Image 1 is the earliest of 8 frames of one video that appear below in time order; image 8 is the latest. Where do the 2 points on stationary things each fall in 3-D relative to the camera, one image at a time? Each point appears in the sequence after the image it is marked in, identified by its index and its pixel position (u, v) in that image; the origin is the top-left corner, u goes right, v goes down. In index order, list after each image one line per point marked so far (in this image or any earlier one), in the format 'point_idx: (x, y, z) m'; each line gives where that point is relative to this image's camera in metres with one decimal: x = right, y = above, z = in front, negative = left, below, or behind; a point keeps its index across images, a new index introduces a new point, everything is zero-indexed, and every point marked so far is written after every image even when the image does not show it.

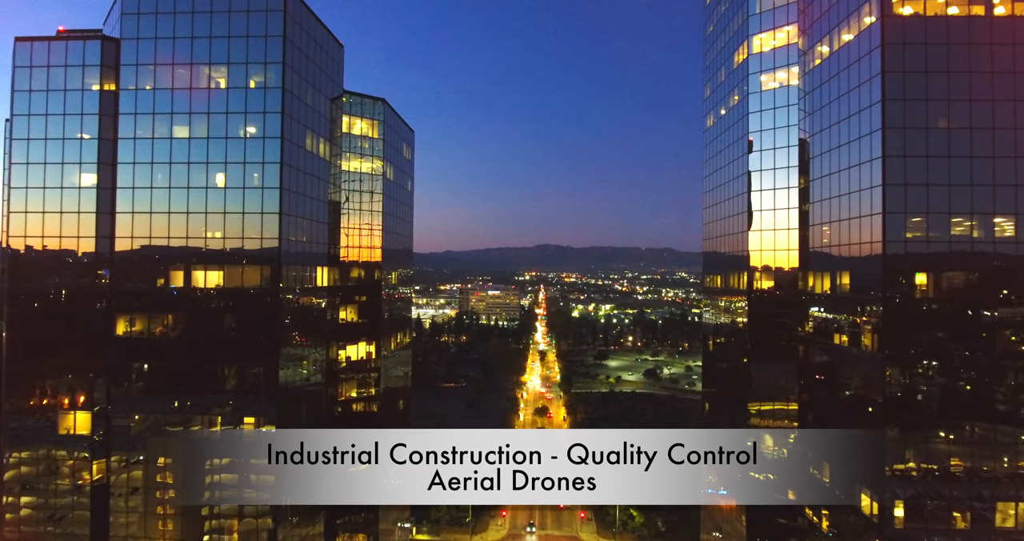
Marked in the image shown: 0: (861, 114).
0: (+13.1, +5.9, +19.5) m
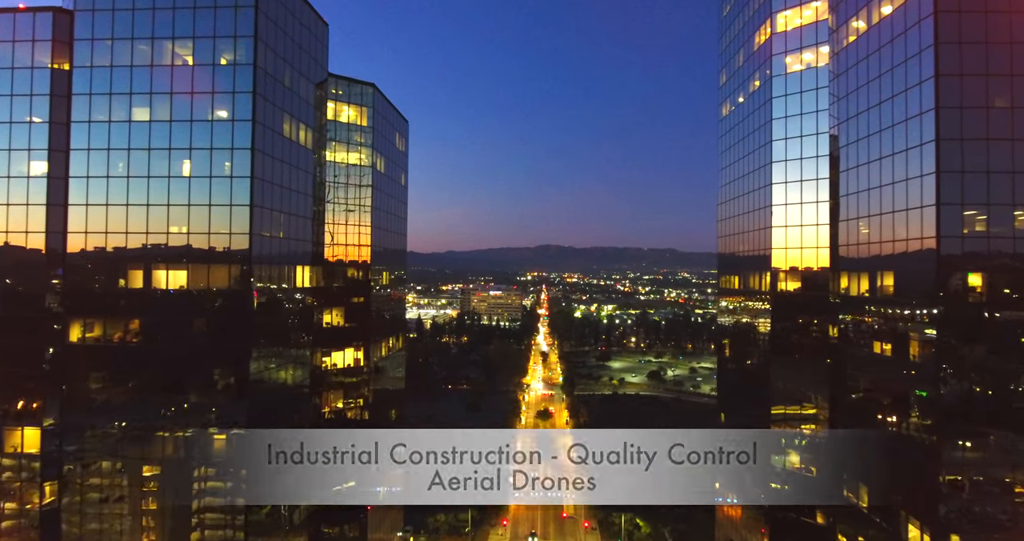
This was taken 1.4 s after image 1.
0: (+13.1, +5.9, +17.7) m
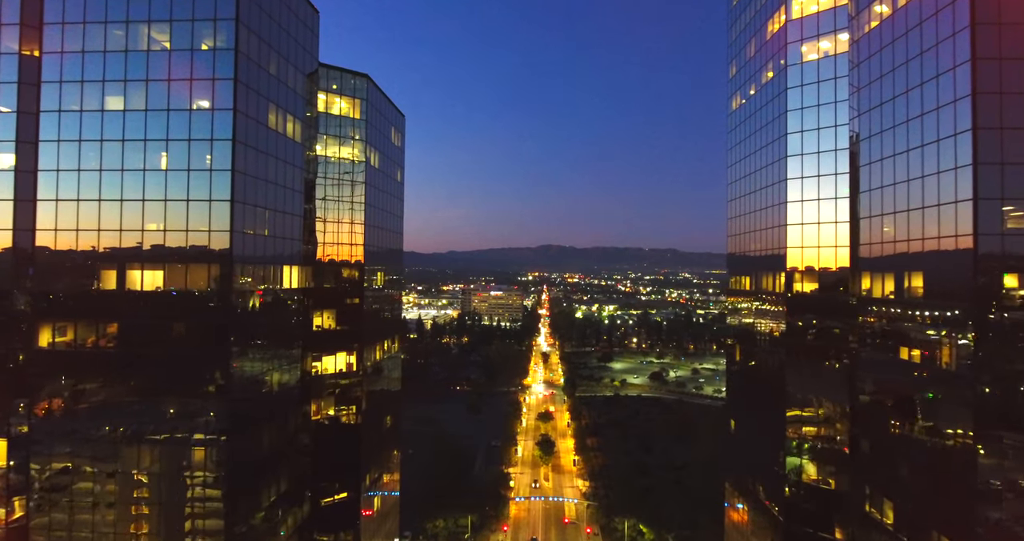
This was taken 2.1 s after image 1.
0: (+13.1, +5.9, +16.6) m
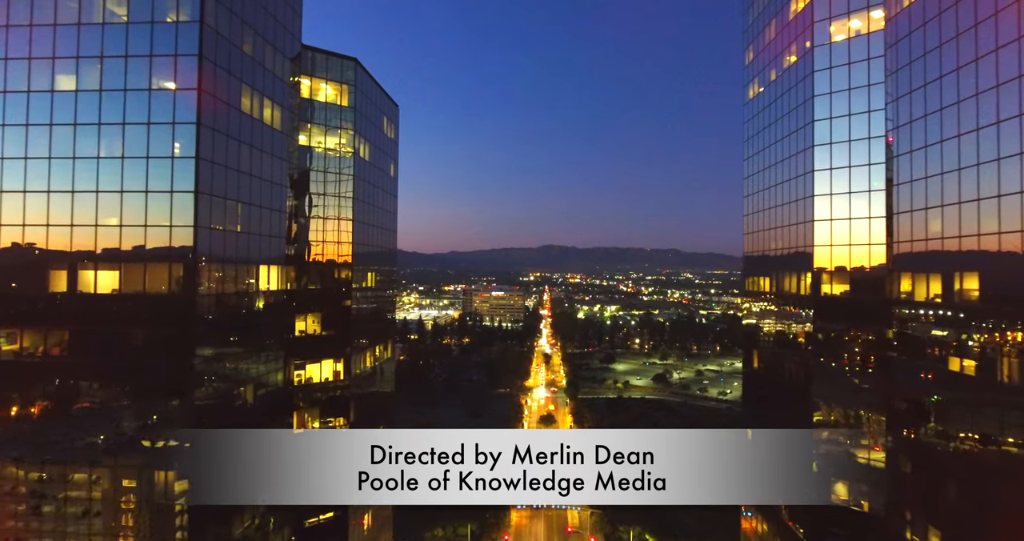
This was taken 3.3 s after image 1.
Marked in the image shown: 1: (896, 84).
0: (+13.2, +5.9, +15.0) m
1: (+13.6, +6.6, +18.8) m
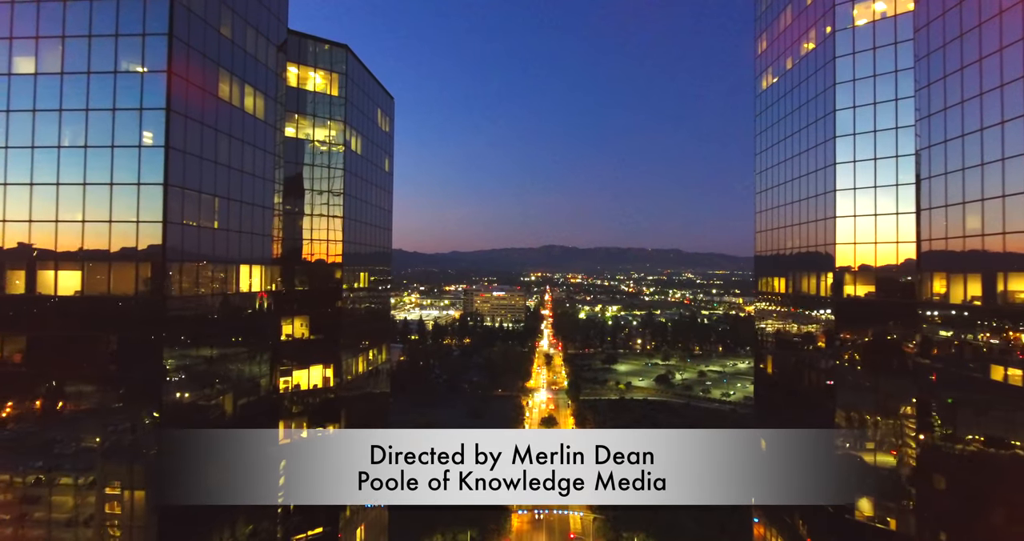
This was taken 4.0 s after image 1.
0: (+13.2, +5.9, +13.9) m
1: (+13.6, +6.6, +17.7) m
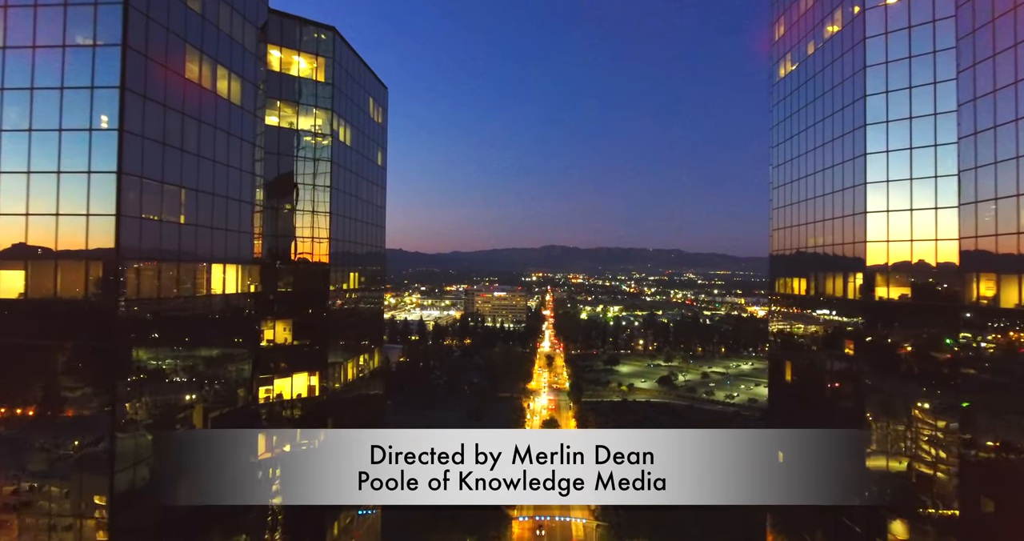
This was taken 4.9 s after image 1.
0: (+13.2, +5.9, +12.6) m
1: (+13.6, +6.6, +16.4) m
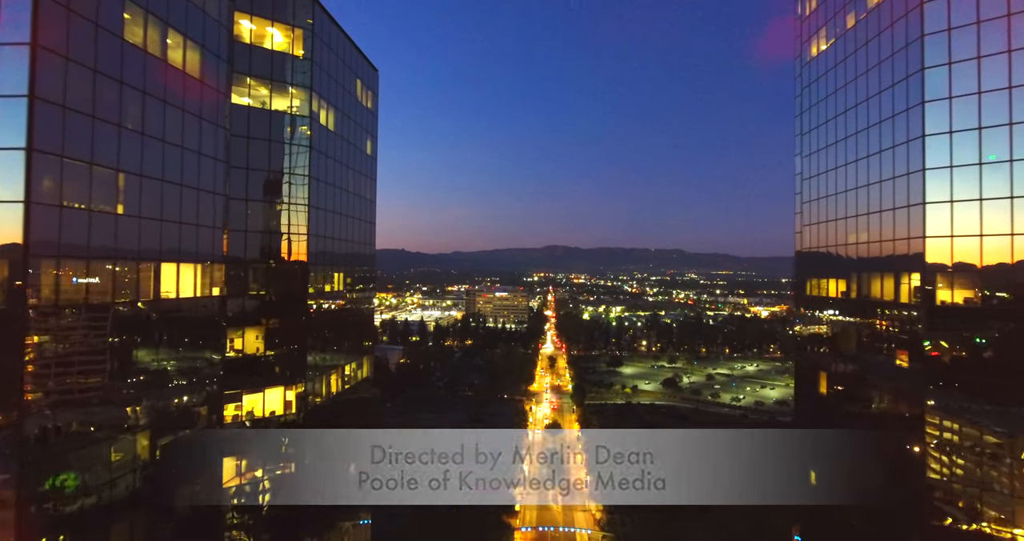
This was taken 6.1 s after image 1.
0: (+13.3, +5.9, +10.7) m
1: (+13.7, +6.6, +14.5) m
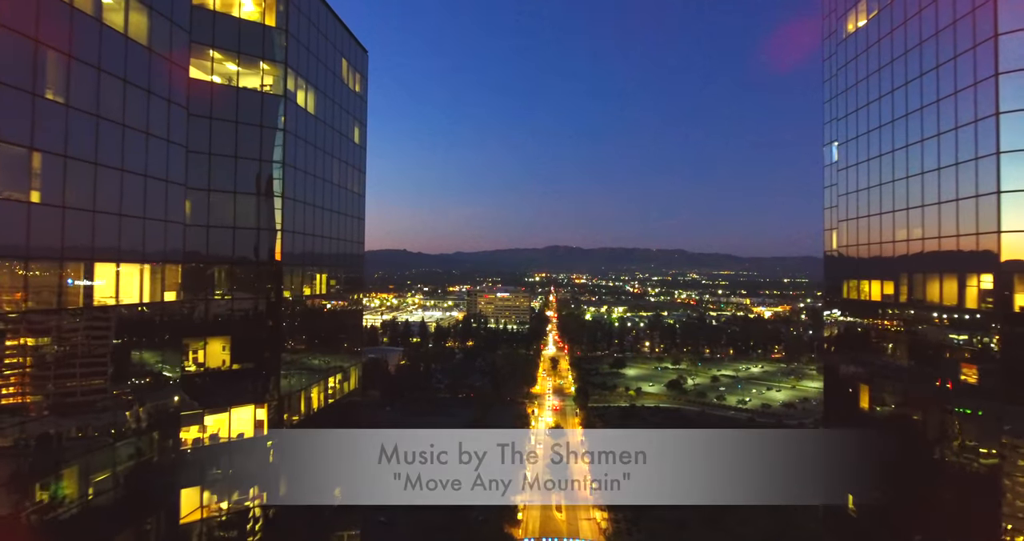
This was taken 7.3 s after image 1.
0: (+13.3, +5.9, +8.9) m
1: (+13.8, +6.6, +12.7) m
